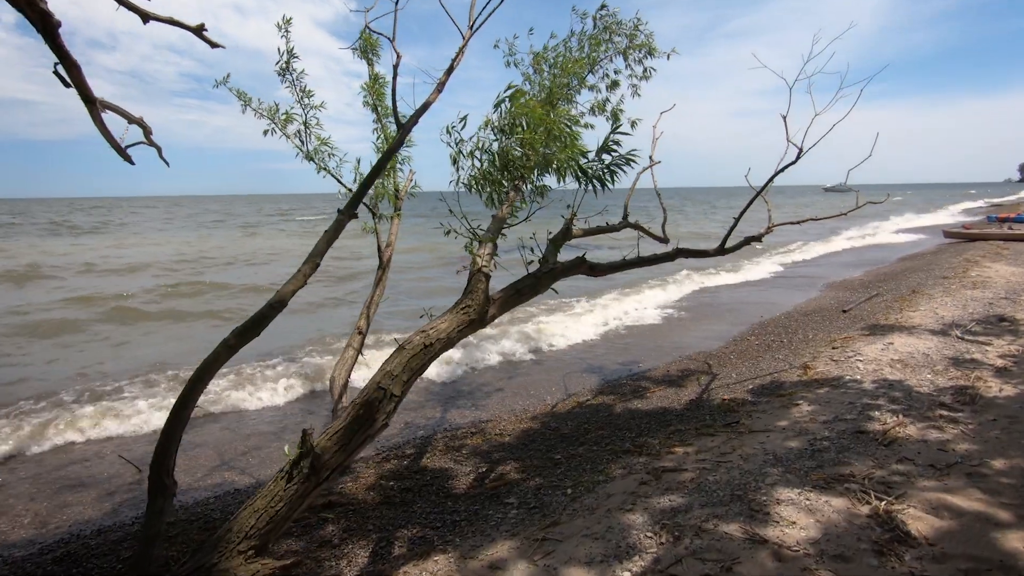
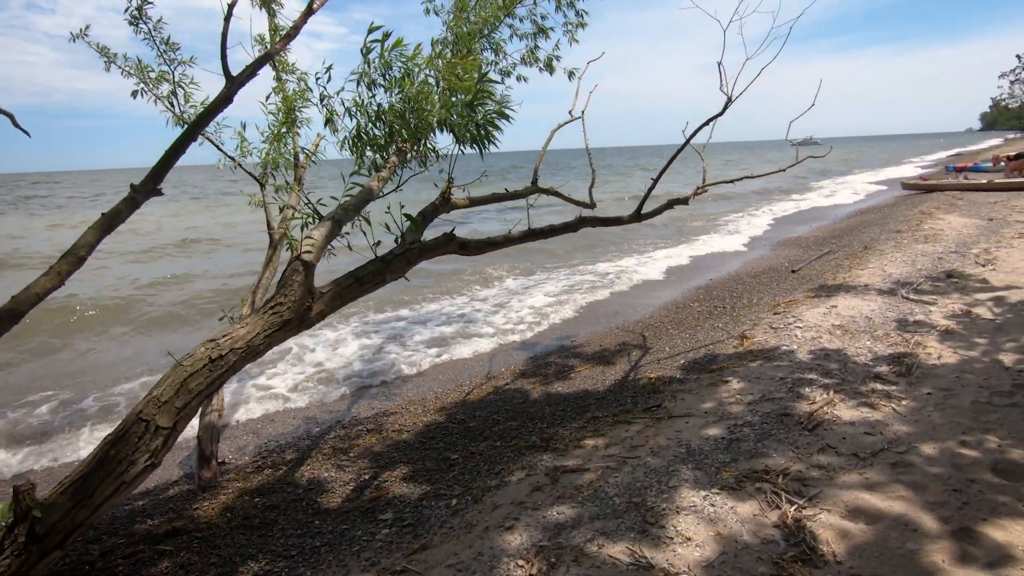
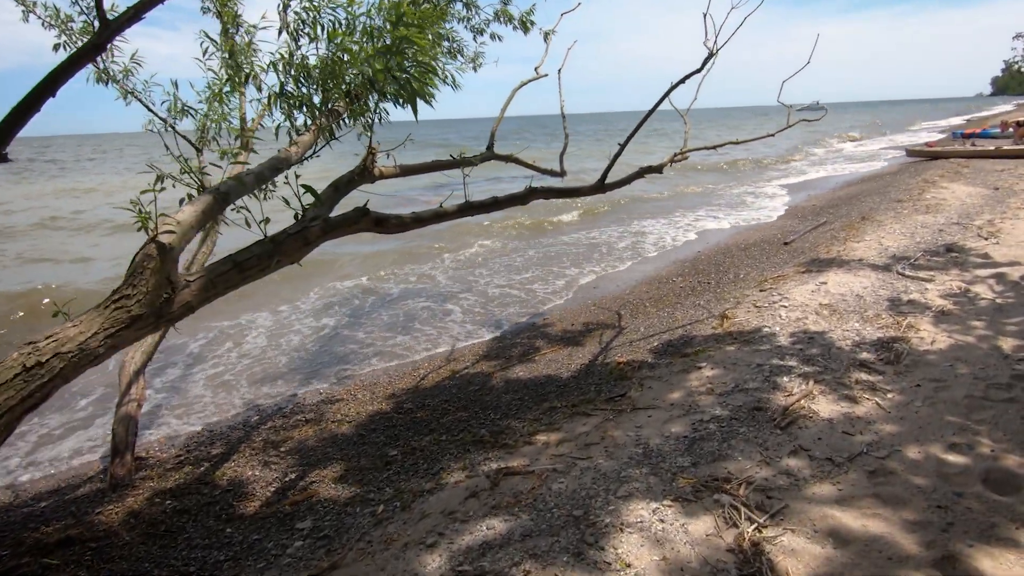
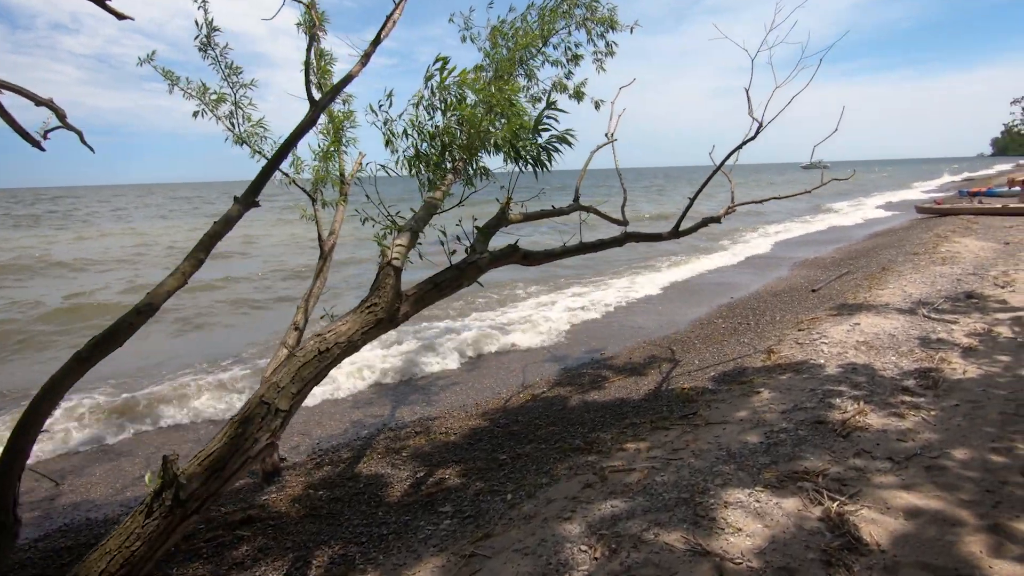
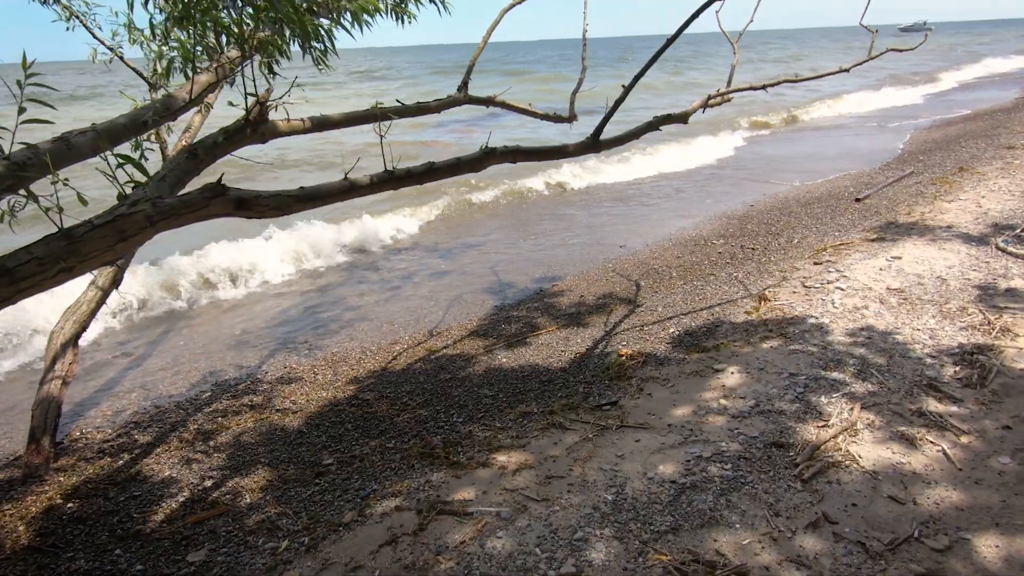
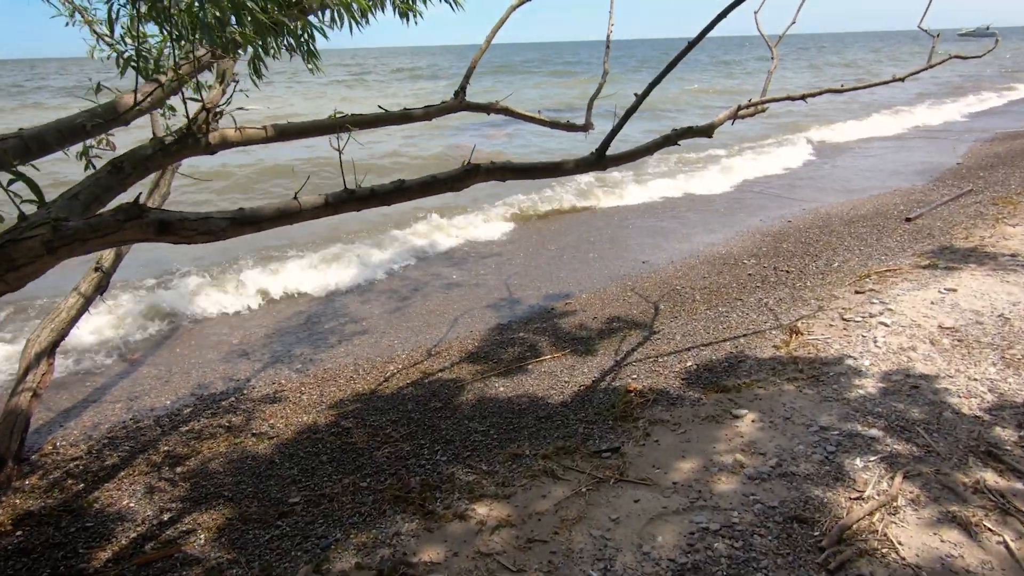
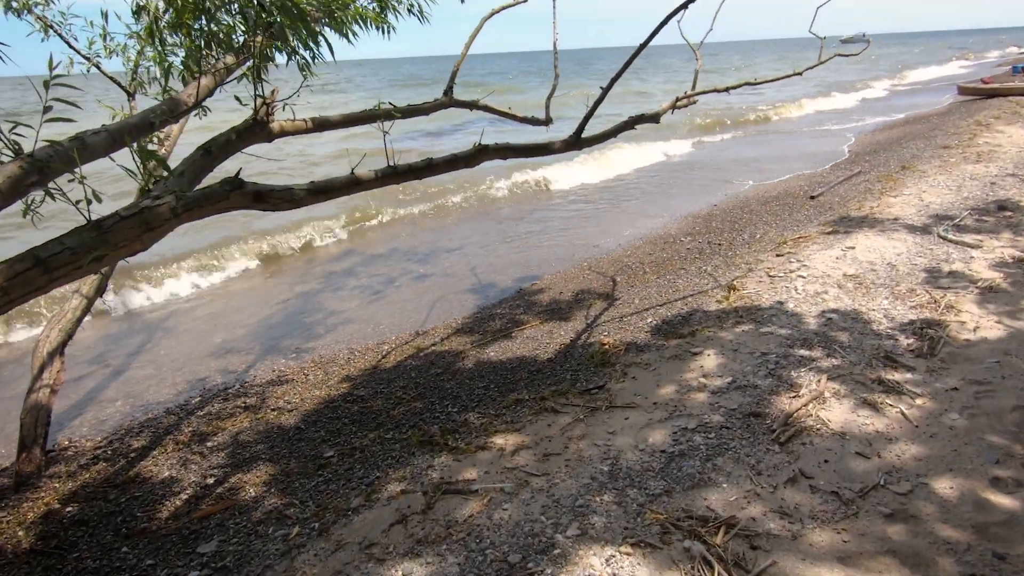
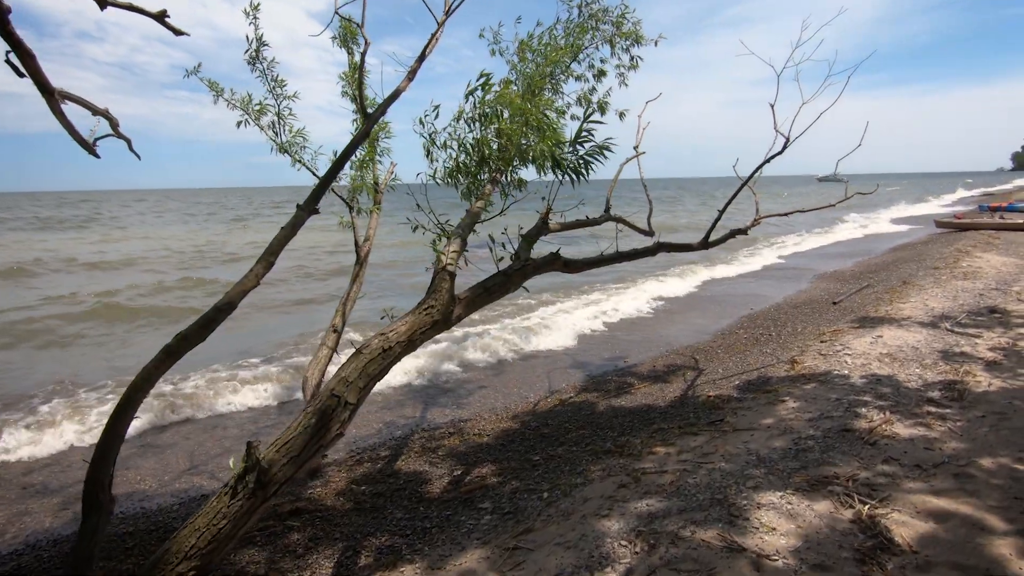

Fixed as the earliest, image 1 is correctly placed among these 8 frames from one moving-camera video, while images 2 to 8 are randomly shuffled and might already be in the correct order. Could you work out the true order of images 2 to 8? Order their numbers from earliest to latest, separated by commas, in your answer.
8, 4, 2, 3, 7, 5, 6
